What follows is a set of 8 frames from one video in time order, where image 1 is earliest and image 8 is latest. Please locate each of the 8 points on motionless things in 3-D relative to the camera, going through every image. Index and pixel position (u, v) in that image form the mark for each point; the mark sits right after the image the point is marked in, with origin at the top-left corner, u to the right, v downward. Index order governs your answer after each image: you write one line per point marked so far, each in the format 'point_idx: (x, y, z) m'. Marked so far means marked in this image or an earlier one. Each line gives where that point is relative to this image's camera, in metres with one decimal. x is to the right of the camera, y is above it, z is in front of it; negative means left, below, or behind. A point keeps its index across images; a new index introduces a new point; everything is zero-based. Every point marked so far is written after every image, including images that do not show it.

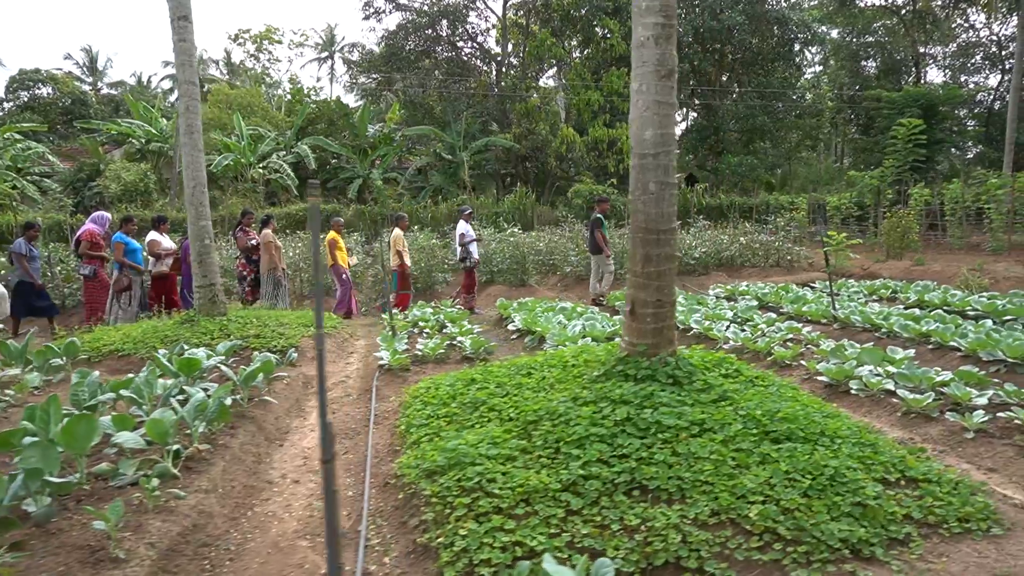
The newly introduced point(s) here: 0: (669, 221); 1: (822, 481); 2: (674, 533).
0: (+0.8, +0.3, +3.6) m
1: (+1.2, -0.8, +2.7) m
2: (+0.6, -0.9, +2.5) m
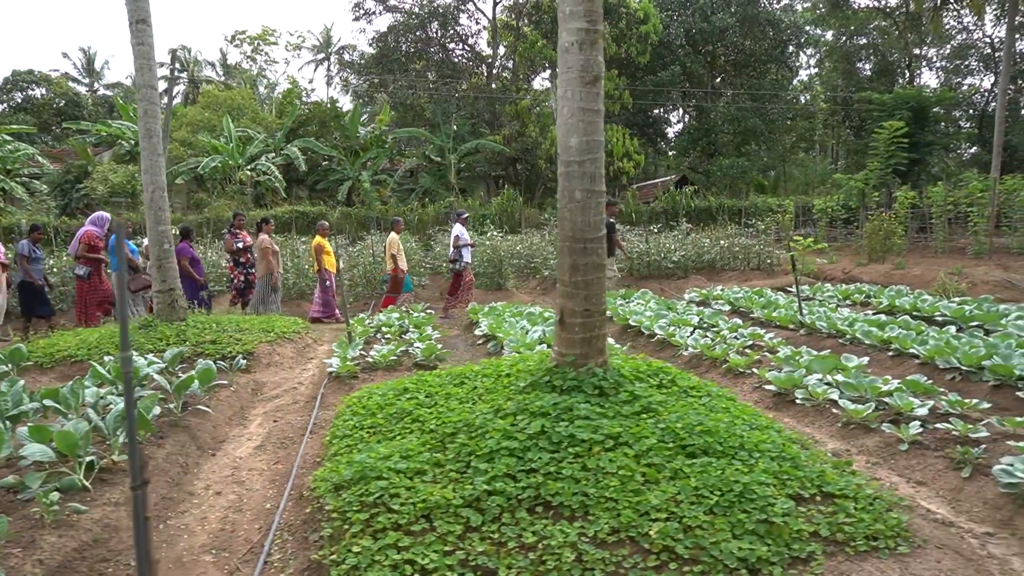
0: (+0.4, +0.3, +3.5) m
1: (+0.8, -0.8, +2.7) m
2: (+0.2, -0.9, +2.5) m
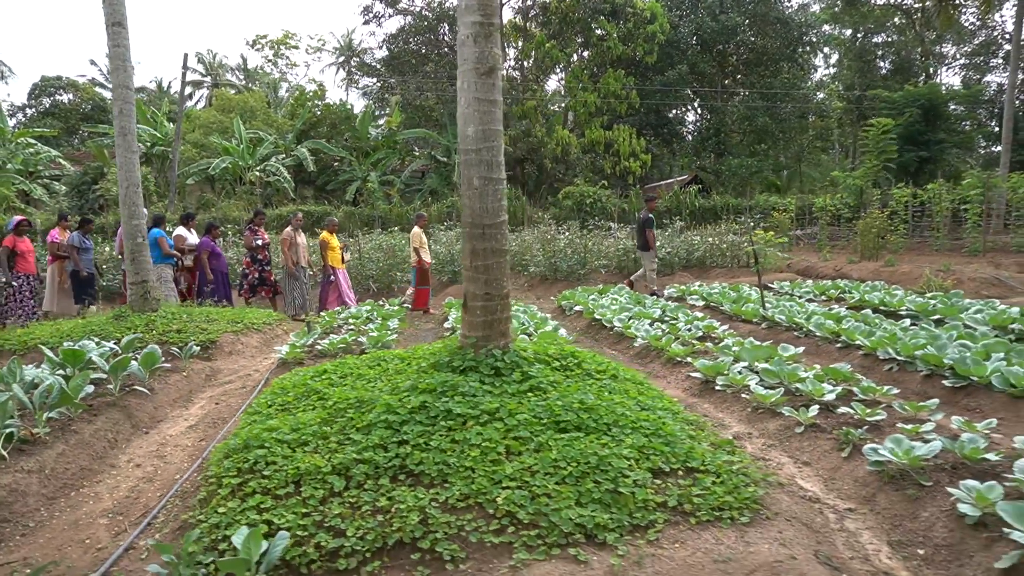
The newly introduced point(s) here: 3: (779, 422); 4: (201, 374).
0: (-0.1, +0.4, +3.7) m
1: (+0.3, -0.7, +2.8) m
2: (-0.4, -0.8, +2.6) m
3: (+1.5, -0.7, +3.8) m
4: (-2.4, -0.7, +5.5) m
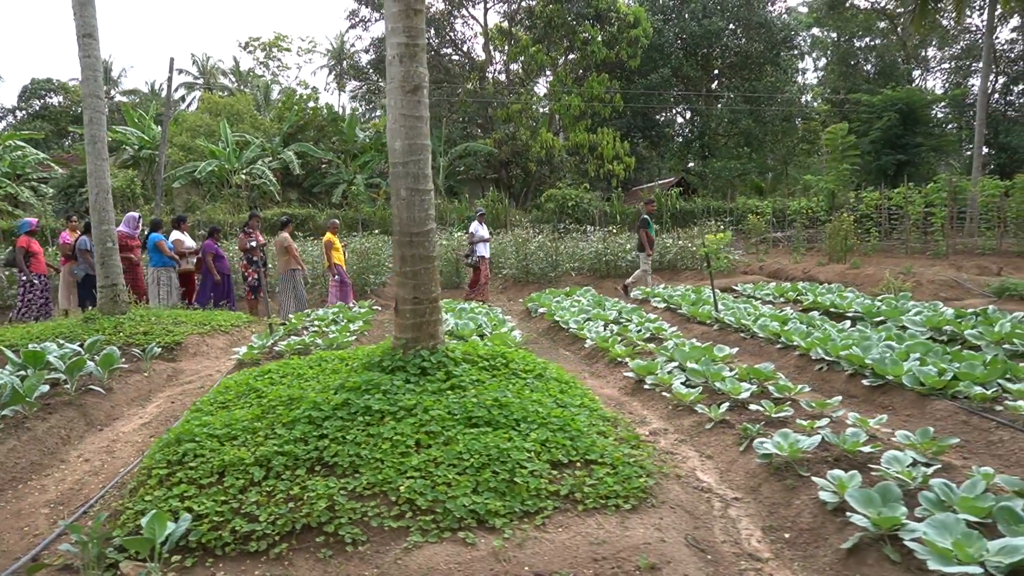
0: (-0.5, +0.3, +3.9) m
1: (-0.1, -0.7, +3.0) m
2: (-0.8, -0.9, +2.8) m
3: (+1.0, -0.8, +4.1) m
4: (-2.9, -0.7, +5.7) m
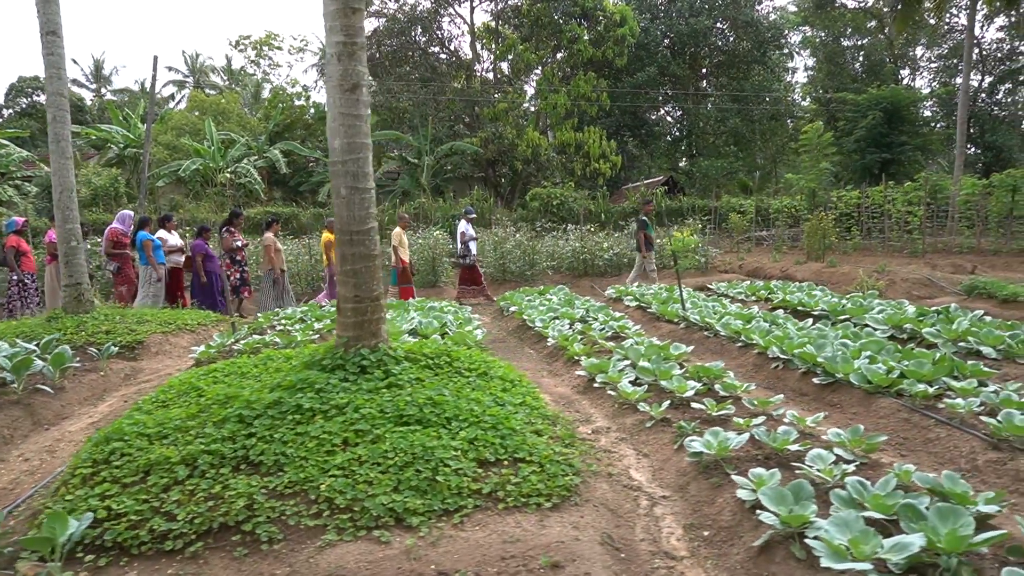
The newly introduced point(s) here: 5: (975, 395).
0: (-0.8, +0.4, +3.9) m
1: (-0.5, -0.7, +3.0) m
2: (-1.1, -0.9, +2.8) m
3: (+0.7, -0.7, +4.1) m
4: (-3.2, -0.7, +5.7) m
5: (+2.7, -0.6, +4.1) m
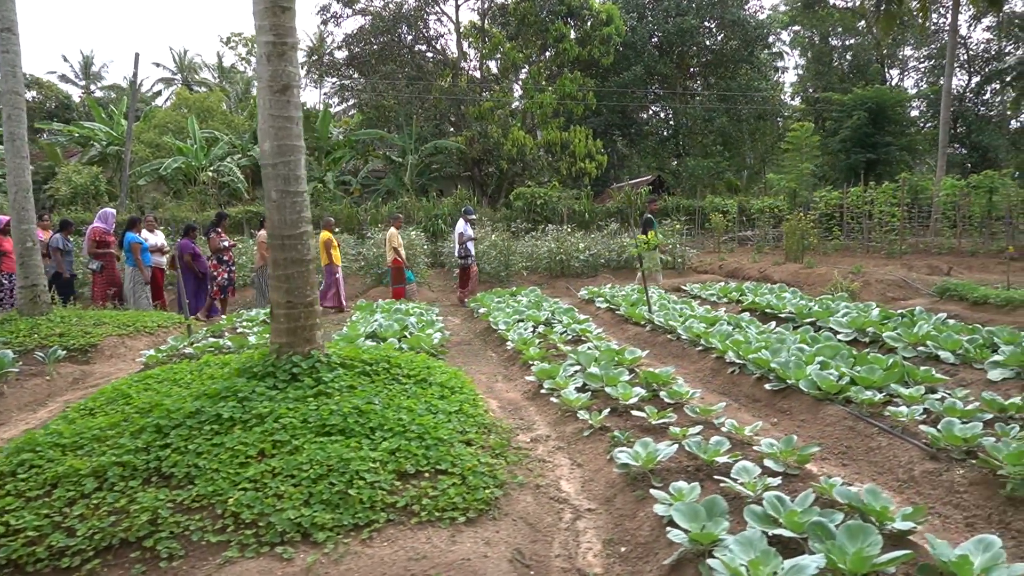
0: (-1.2, +0.3, +3.8) m
1: (-0.8, -0.8, +2.9) m
2: (-1.4, -0.9, +2.7) m
3: (+0.4, -0.8, +4.0) m
4: (-3.6, -0.7, +5.6) m
5: (+2.3, -0.7, +4.0) m
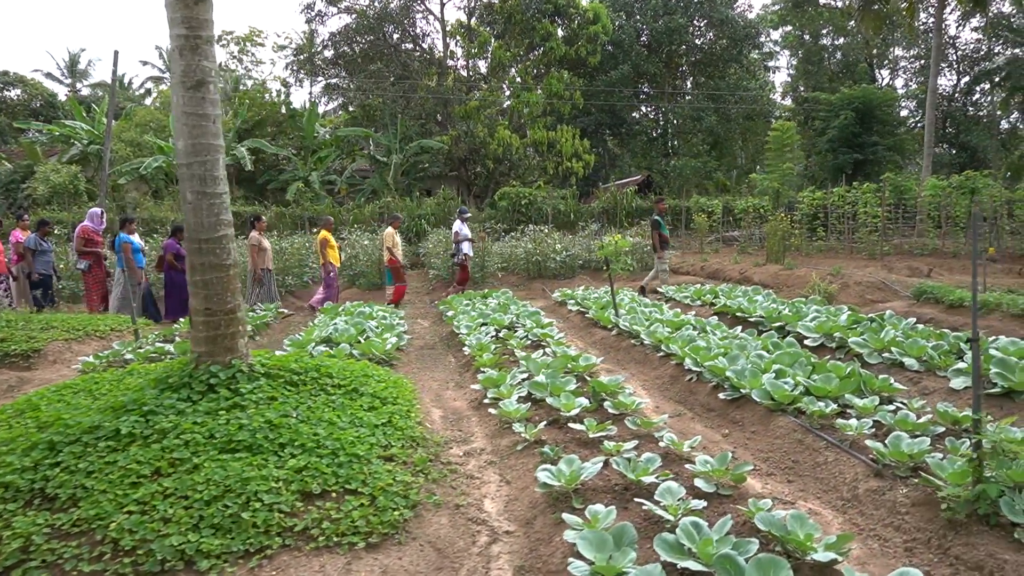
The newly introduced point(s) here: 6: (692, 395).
0: (-1.5, +0.3, +3.6) m
1: (-1.2, -0.8, +2.8) m
2: (-1.8, -0.9, +2.5) m
3: (0.0, -0.8, +3.8) m
4: (-3.9, -0.7, +5.4) m
5: (+2.0, -0.7, +3.8) m
6: (+1.3, -0.8, +4.9) m
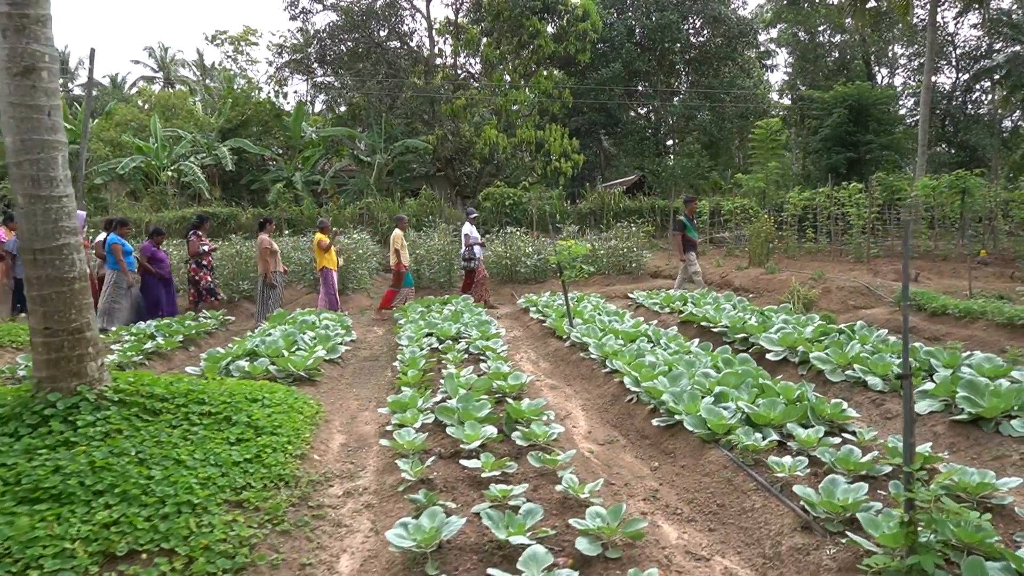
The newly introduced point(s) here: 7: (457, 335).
0: (-2.1, +0.2, +3.1) m
1: (-1.7, -0.9, +2.3) m
2: (-2.3, -1.0, +2.1) m
3: (-0.5, -0.9, +3.3) m
4: (-4.4, -0.8, +4.9) m
5: (+1.4, -0.8, +3.3) m
6: (+0.7, -0.8, +4.5) m
7: (-0.5, -0.5, +6.6) m
